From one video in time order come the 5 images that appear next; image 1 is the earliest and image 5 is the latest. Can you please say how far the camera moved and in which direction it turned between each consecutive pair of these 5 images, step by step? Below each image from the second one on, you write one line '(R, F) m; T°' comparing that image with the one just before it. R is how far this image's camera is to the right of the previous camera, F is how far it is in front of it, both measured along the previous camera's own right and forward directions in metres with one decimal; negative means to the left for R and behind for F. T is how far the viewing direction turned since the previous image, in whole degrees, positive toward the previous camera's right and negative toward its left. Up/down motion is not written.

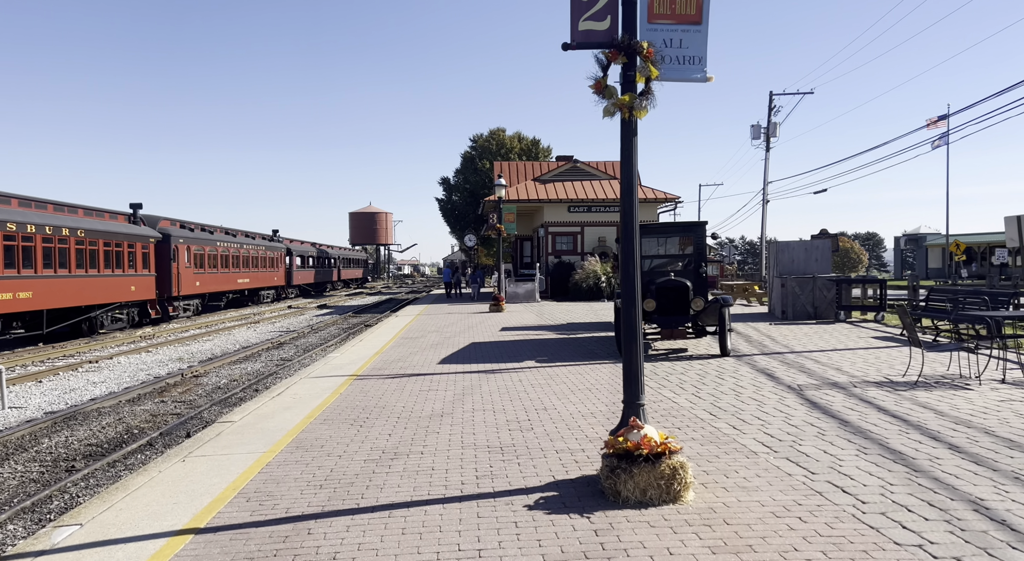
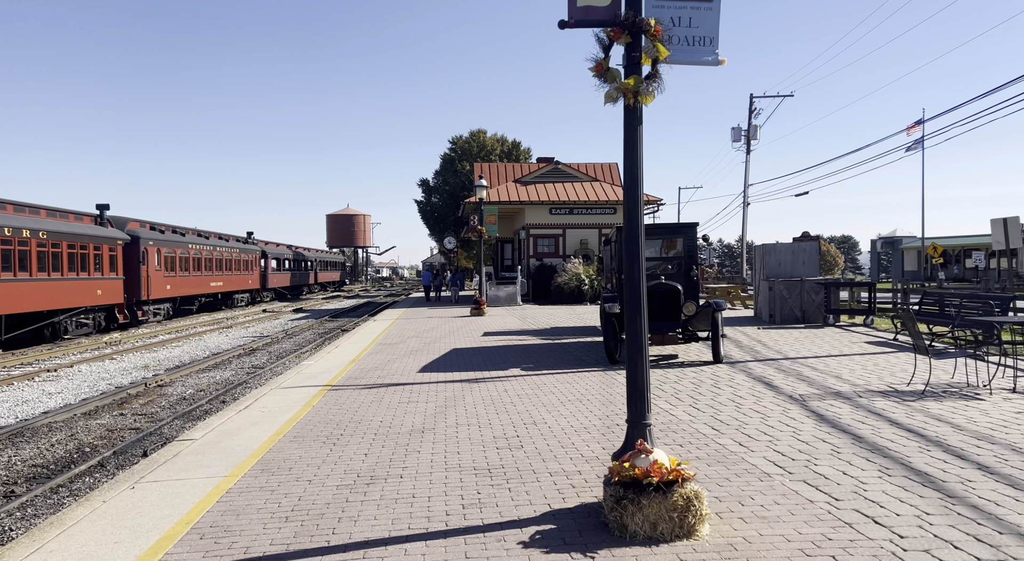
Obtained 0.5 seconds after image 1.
(-0.1, +0.6) m; +2°
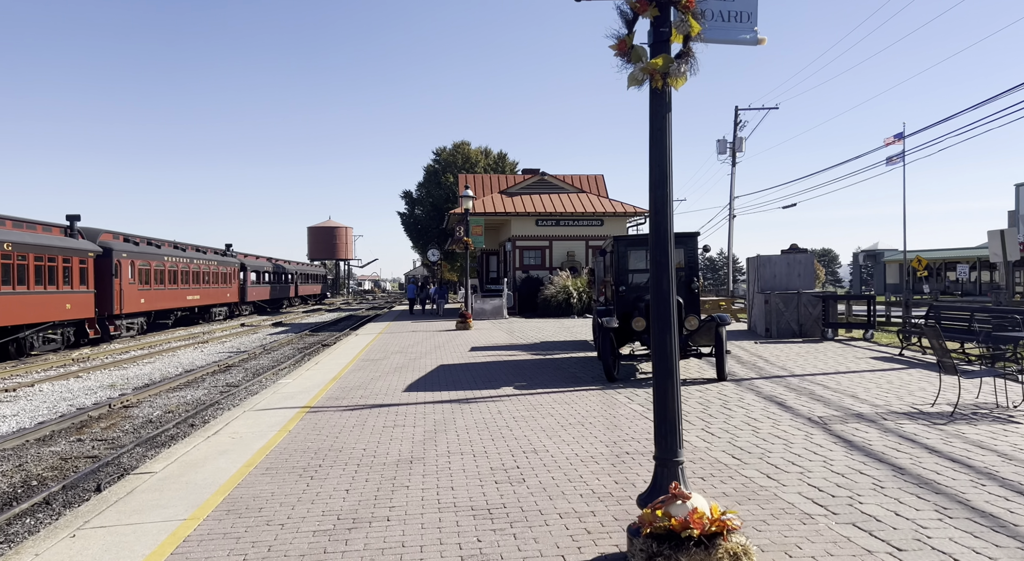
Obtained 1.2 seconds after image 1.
(-0.1, +0.7) m; +1°
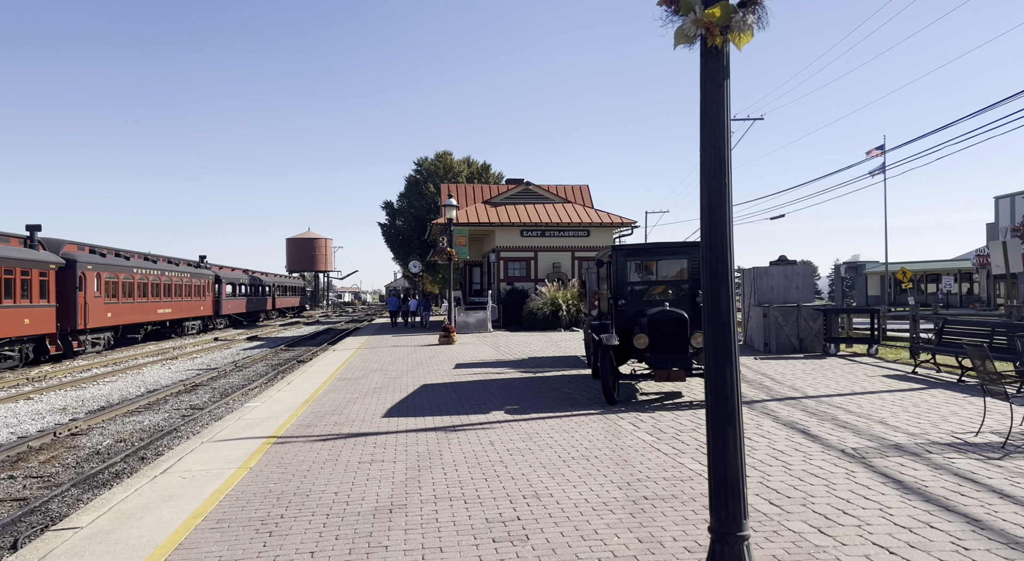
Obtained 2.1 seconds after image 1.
(-0.1, +1.0) m; +1°
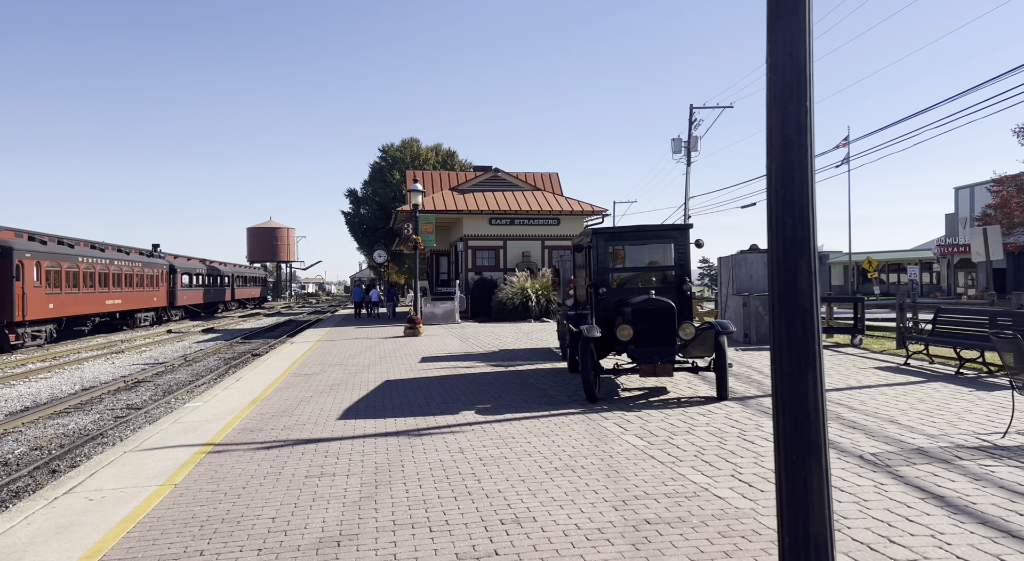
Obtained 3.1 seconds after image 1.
(-0.1, +1.0) m; +3°
